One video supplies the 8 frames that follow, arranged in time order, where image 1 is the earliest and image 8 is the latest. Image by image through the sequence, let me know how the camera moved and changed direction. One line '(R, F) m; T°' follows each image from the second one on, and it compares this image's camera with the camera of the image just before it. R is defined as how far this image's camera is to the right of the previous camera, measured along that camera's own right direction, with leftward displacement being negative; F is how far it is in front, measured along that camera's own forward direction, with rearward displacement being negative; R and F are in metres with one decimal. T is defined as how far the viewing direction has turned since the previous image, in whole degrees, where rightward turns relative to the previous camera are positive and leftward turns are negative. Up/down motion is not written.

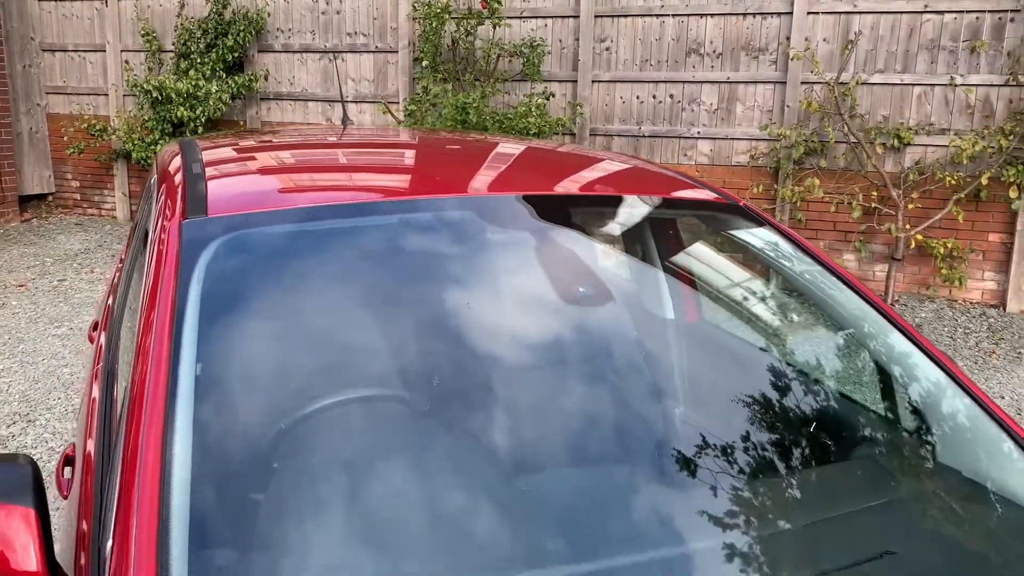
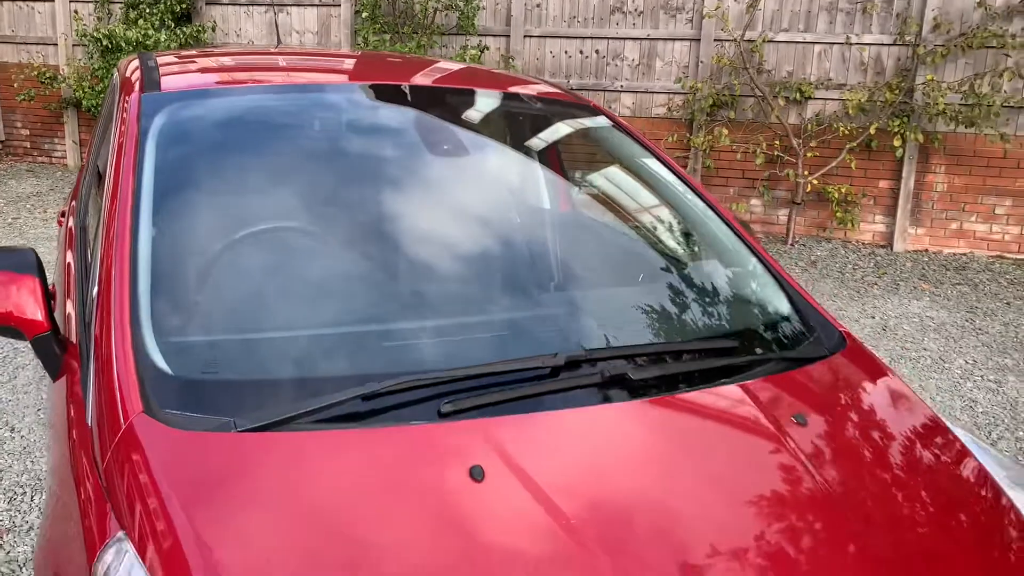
(+0.2, -0.6) m; +3°
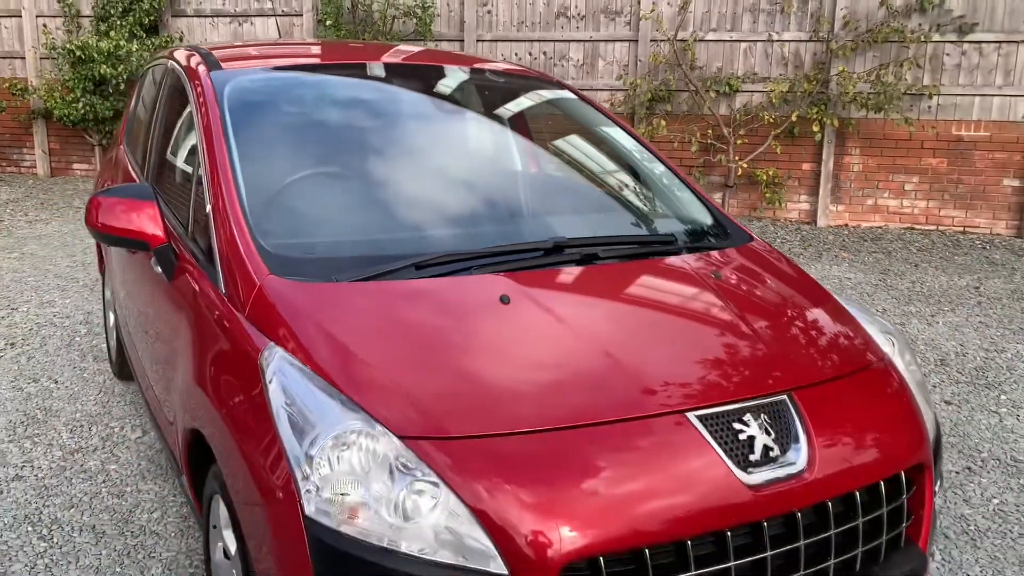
(-0.2, -0.6) m; +3°
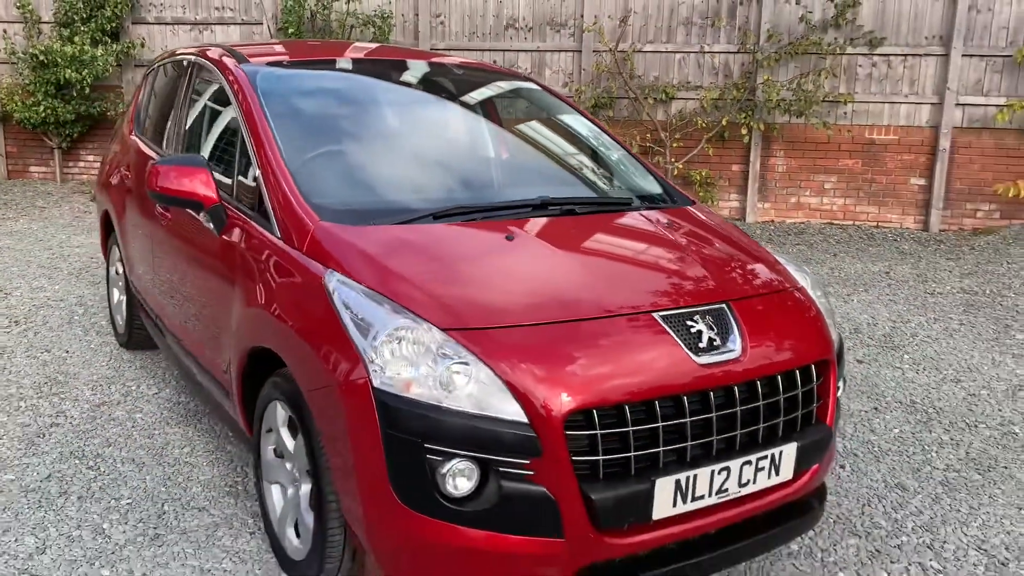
(-0.2, -0.5) m; +4°
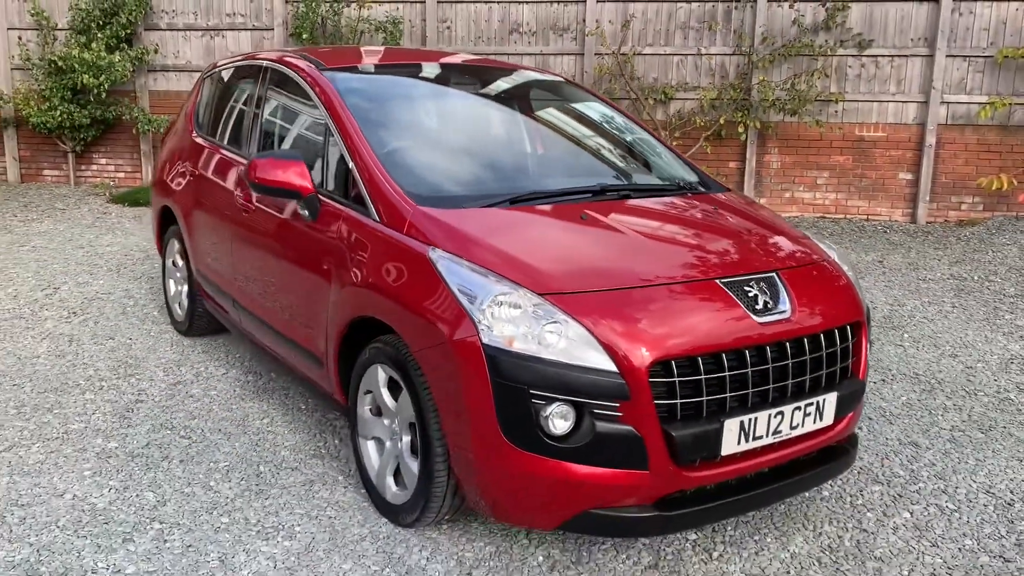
(-0.3, -0.3) m; +1°
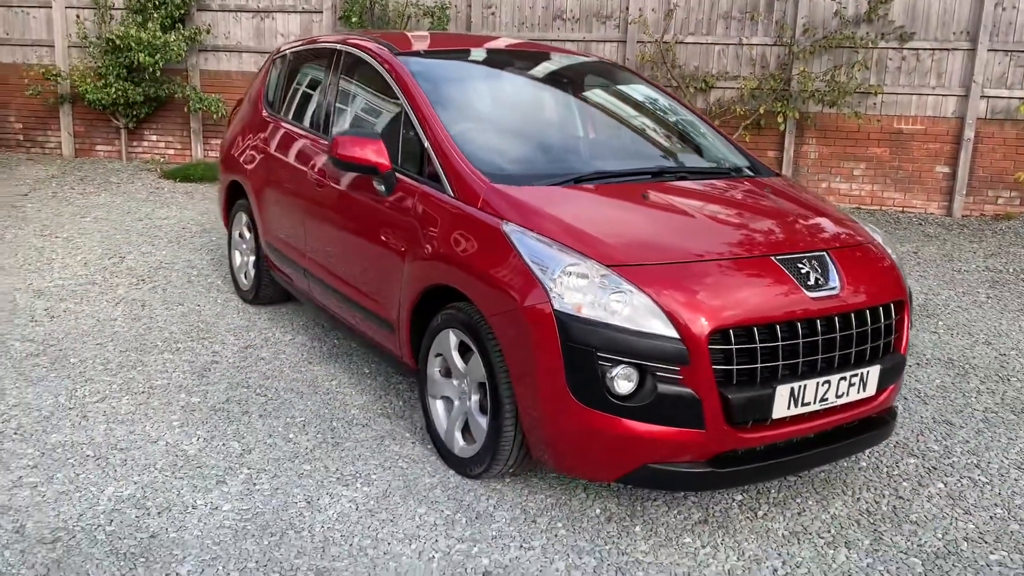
(-0.1, -0.2) m; -2°
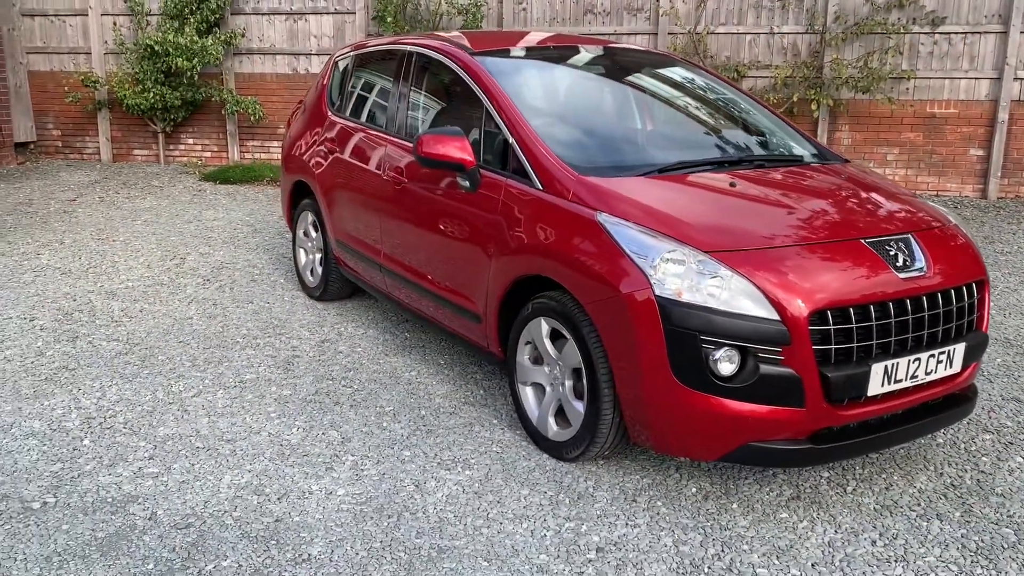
(-0.3, -0.1) m; -1°
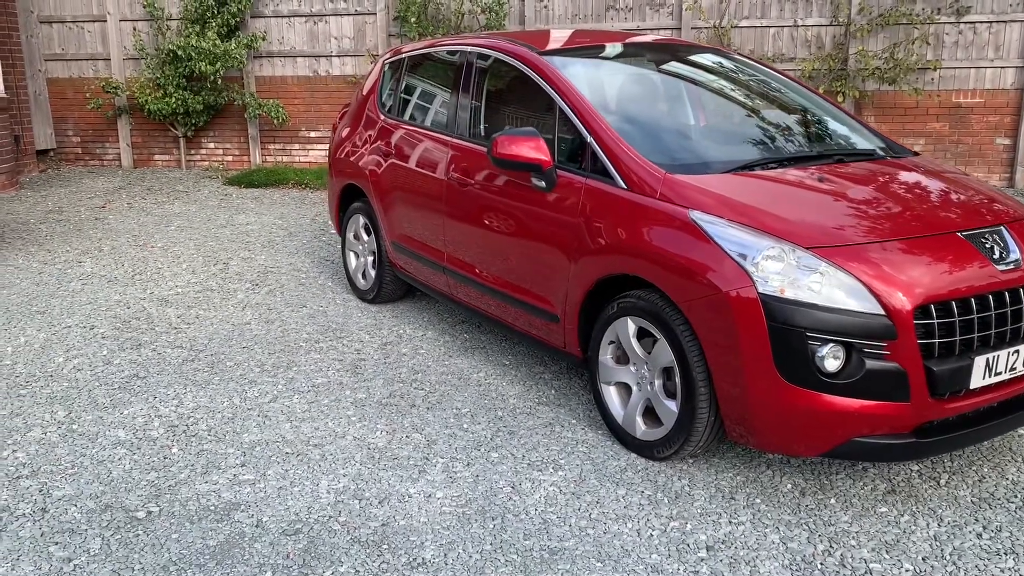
(-0.3, 0.0) m; 0°
